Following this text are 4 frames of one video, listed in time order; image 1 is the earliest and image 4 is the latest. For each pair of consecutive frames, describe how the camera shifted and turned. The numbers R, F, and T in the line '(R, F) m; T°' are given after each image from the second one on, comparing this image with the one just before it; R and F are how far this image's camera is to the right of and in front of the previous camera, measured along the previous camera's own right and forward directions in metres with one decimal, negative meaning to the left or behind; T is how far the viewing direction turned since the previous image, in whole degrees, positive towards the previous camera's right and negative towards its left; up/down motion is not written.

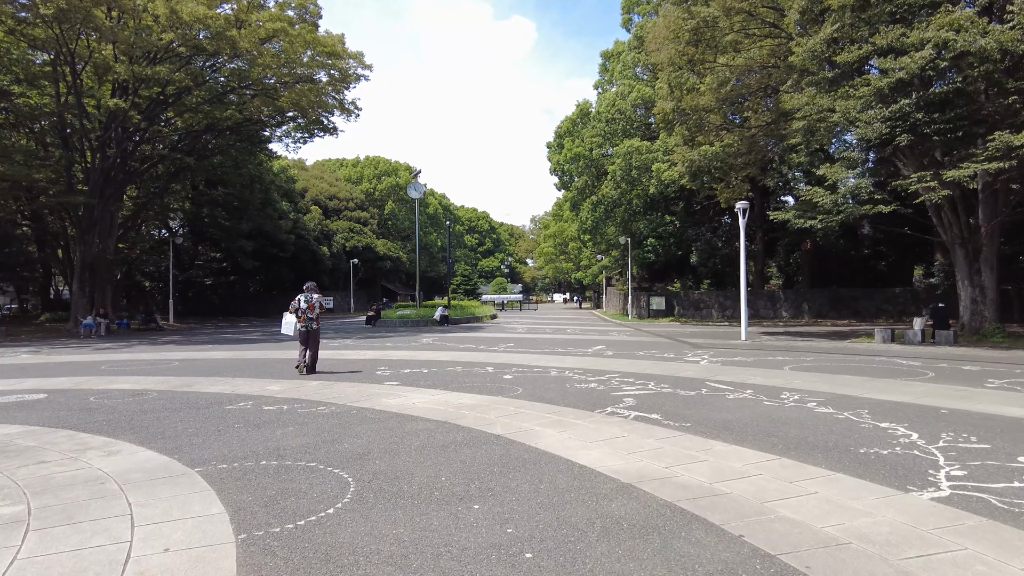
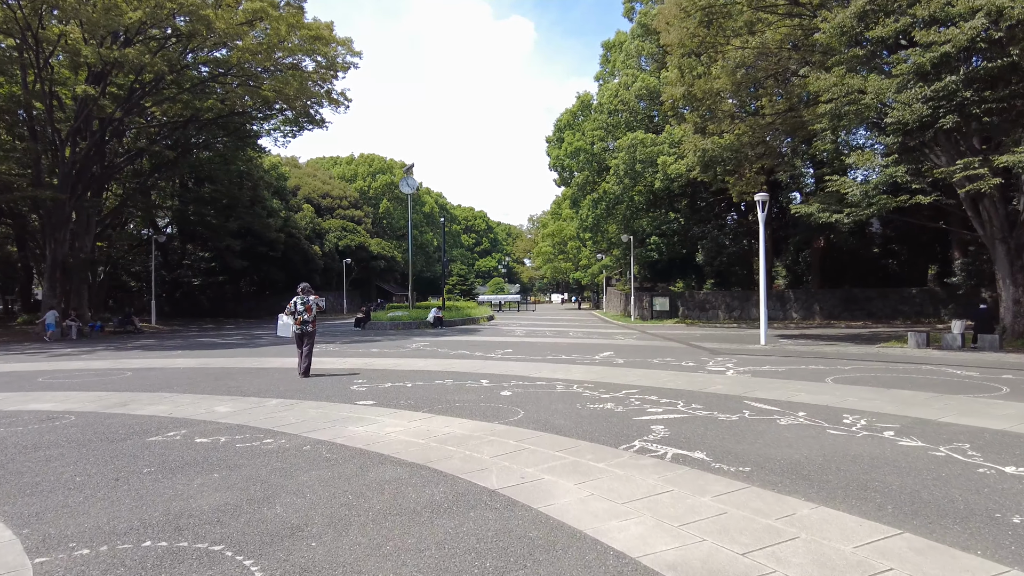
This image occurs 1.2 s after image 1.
(0.0, +1.7) m; 0°
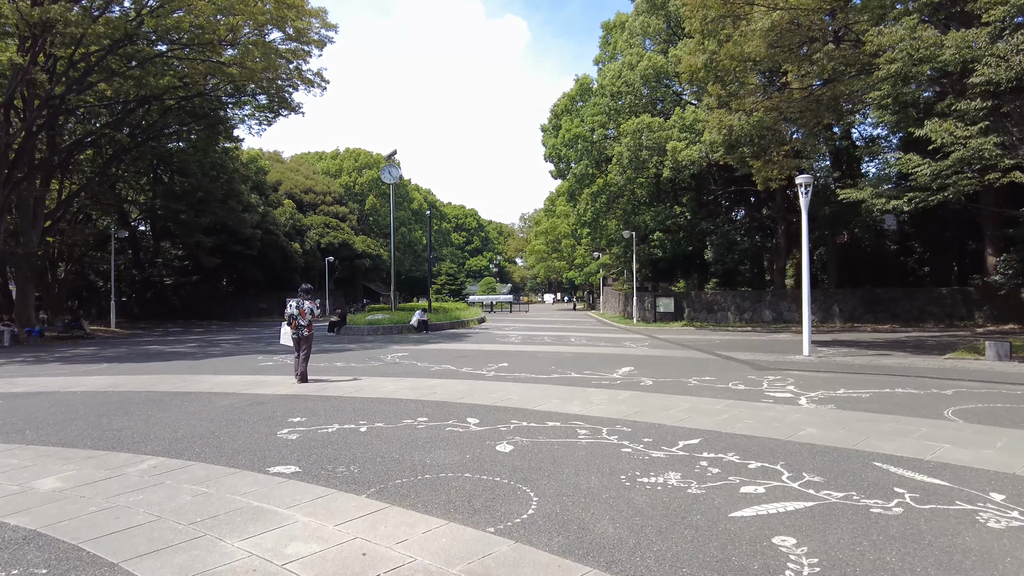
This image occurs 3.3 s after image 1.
(-0.1, +3.0) m; +1°
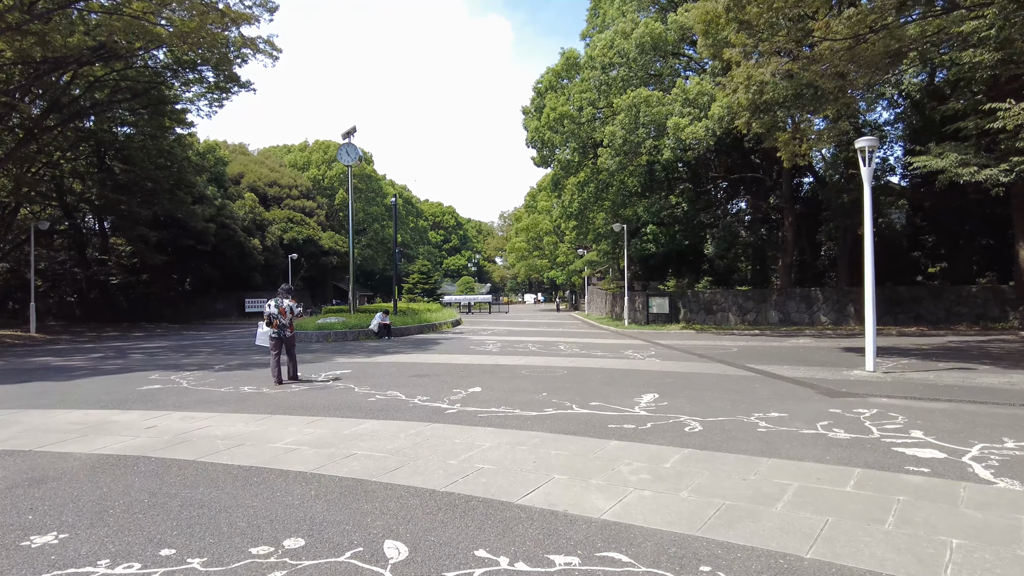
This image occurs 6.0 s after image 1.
(+0.1, +3.8) m; +2°
